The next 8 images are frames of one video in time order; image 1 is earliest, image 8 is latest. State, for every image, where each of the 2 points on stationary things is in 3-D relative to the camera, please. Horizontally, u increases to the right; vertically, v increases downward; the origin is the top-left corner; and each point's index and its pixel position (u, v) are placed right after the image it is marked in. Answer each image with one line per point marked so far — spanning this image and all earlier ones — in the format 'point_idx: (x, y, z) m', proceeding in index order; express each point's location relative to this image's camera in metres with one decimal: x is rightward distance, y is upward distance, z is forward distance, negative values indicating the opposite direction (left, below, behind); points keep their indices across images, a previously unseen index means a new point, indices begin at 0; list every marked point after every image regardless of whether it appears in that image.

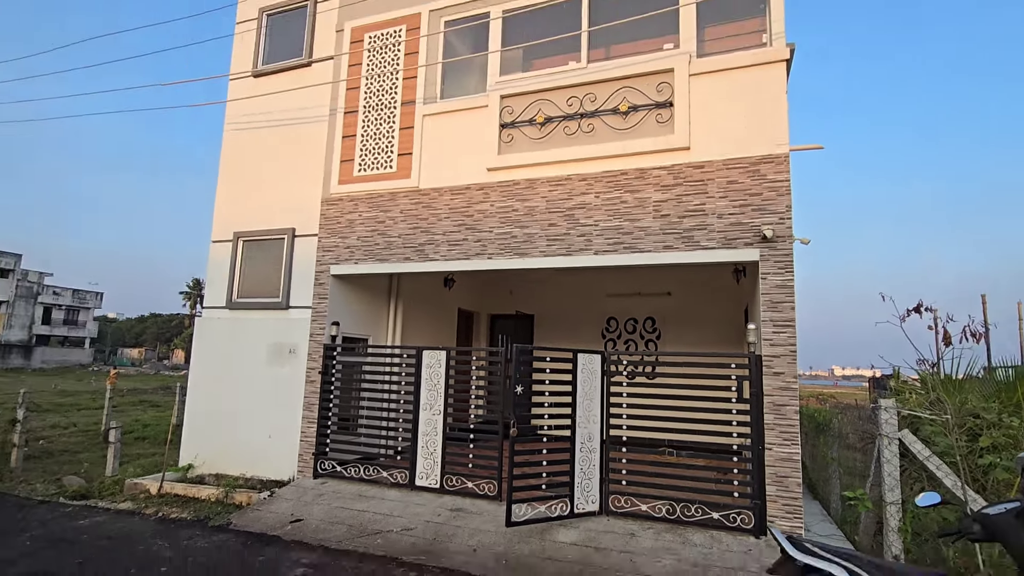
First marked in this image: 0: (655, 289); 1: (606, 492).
0: (+2.7, 0.0, +9.8) m
1: (+0.9, -2.0, +5.1) m
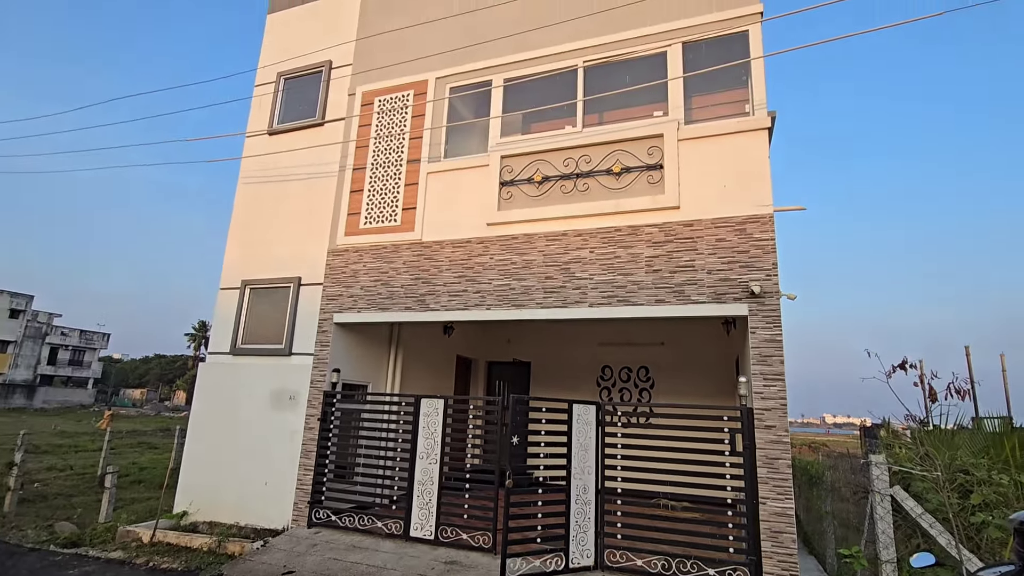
0: (+2.6, -1.0, +9.9) m
1: (+0.9, -2.6, +5.1) m
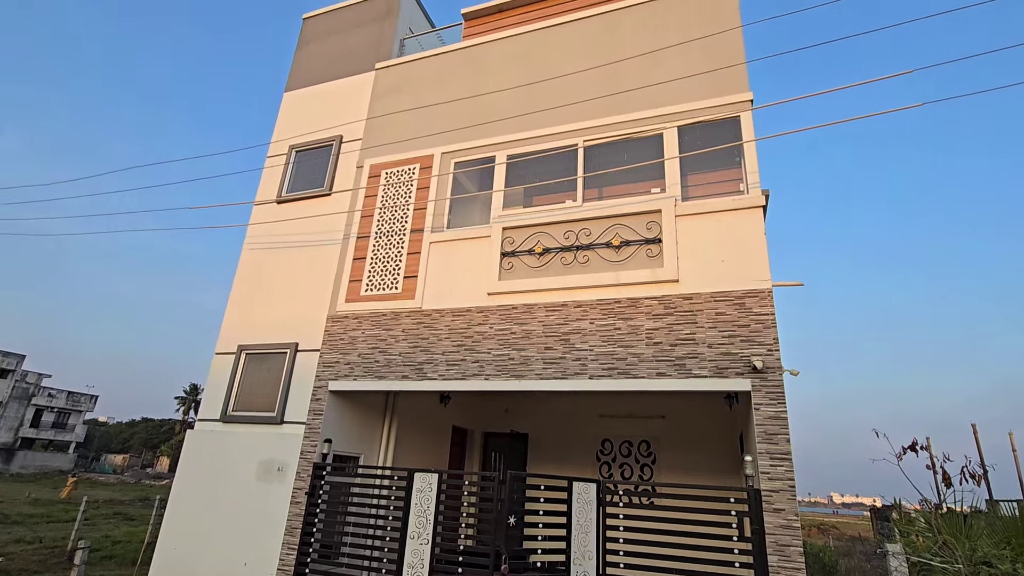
0: (+2.6, -2.3, +9.7) m
1: (+0.8, -3.2, +4.7) m
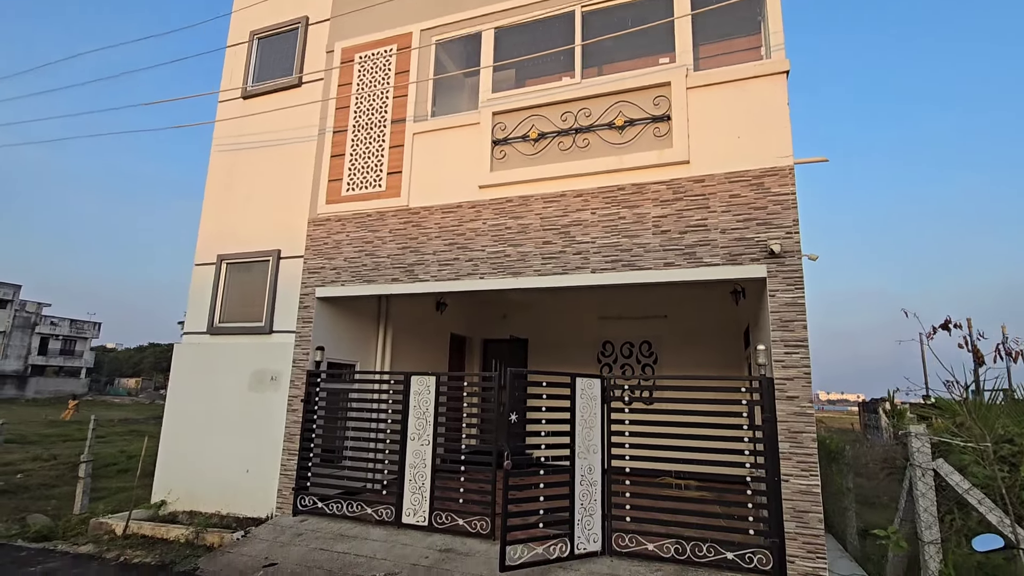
0: (+2.6, -0.5, +9.5) m
1: (+0.9, -2.2, +4.7) m
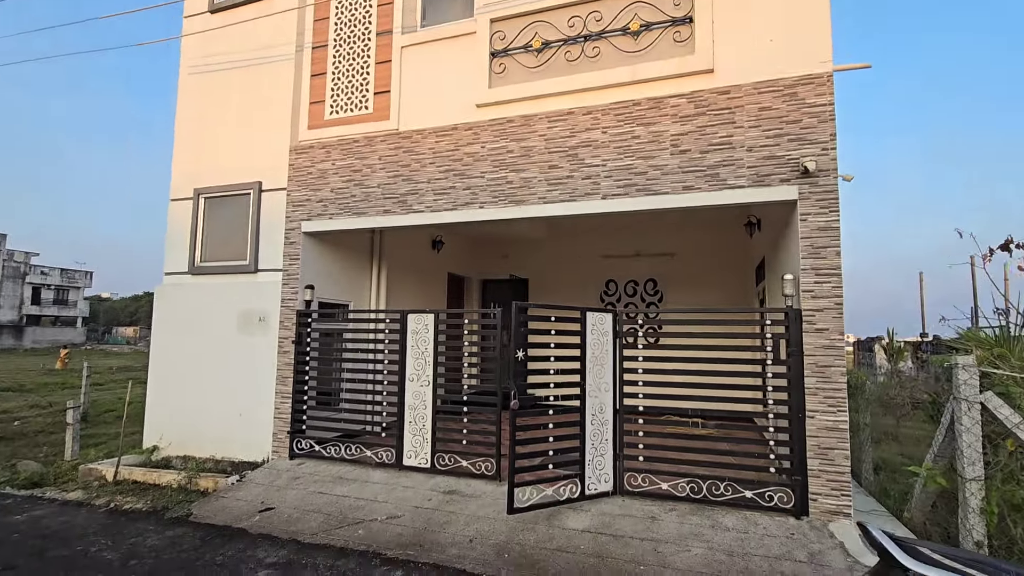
0: (+2.6, +0.7, +9.1) m
1: (+0.9, -1.6, +4.4) m
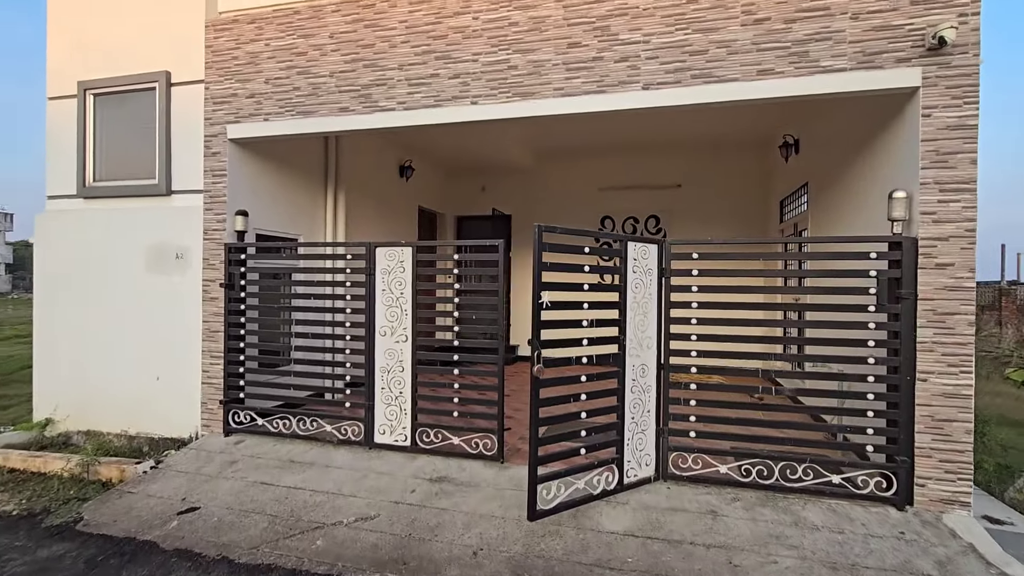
0: (+2.3, +1.7, +7.9) m
1: (+1.0, -1.1, +3.4) m
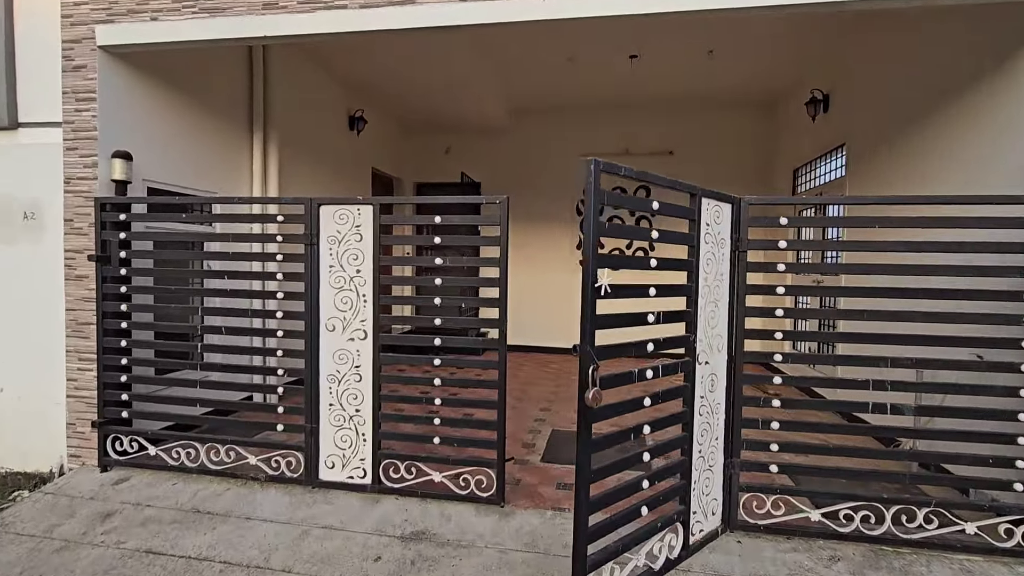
0: (+1.9, +1.9, +7.0) m
1: (+1.1, -1.0, +2.5) m
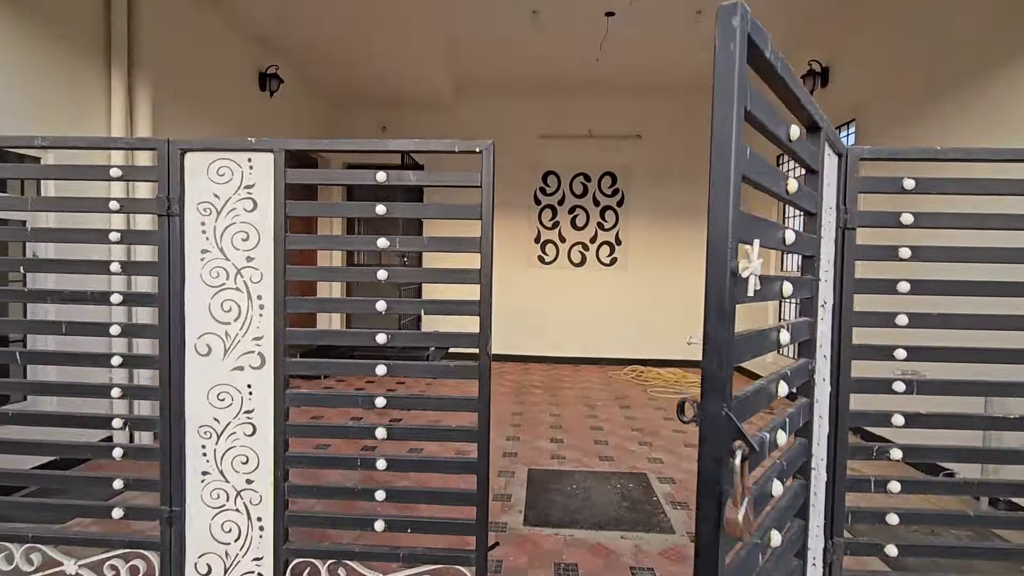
0: (+1.3, +1.9, +6.2) m
1: (+1.0, -1.0, +1.6) m
